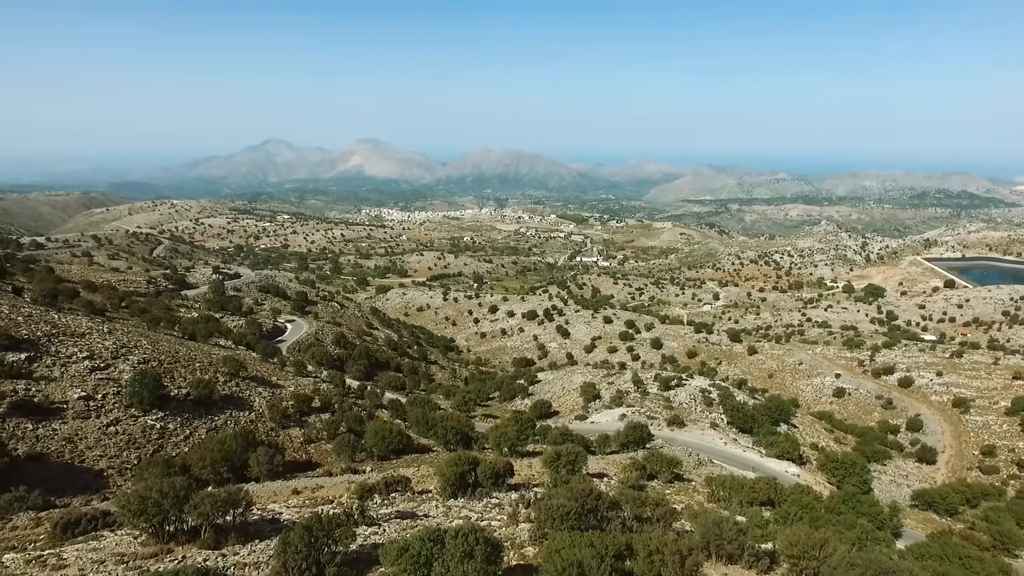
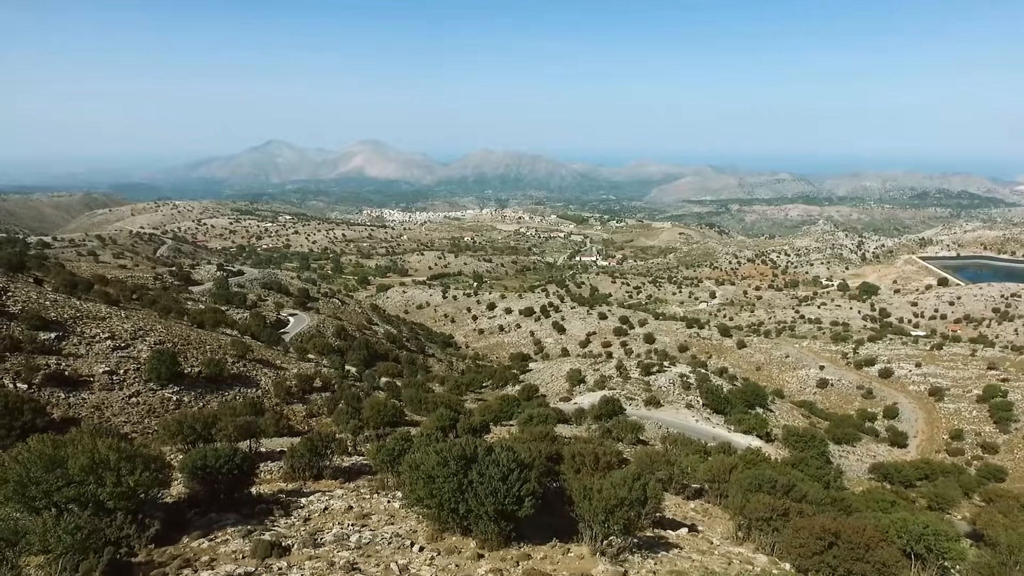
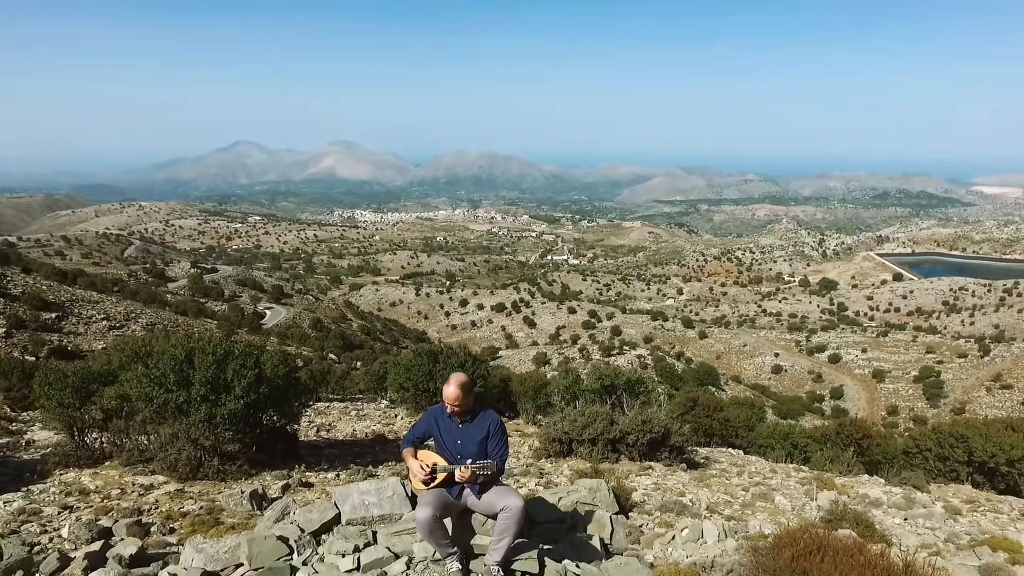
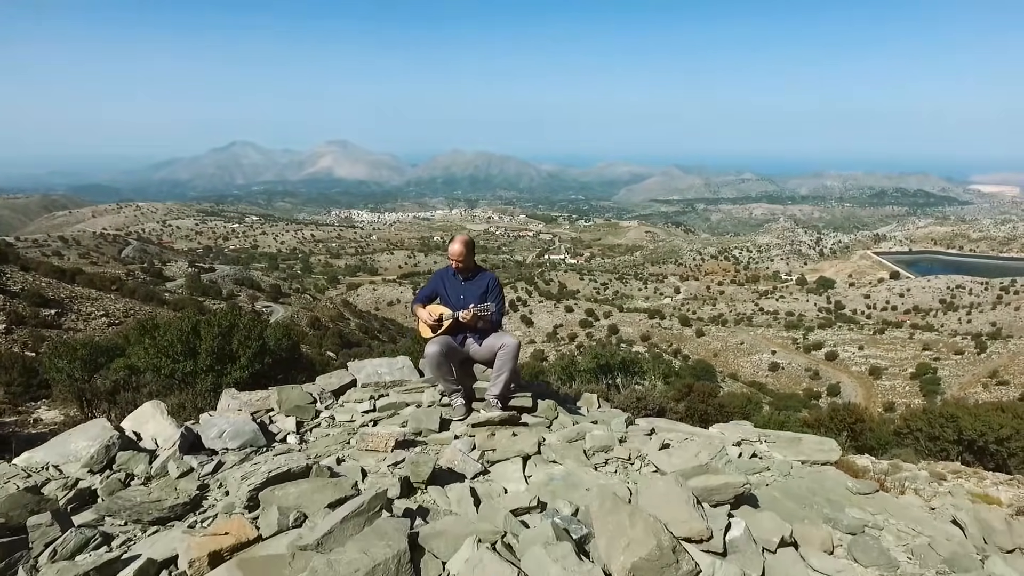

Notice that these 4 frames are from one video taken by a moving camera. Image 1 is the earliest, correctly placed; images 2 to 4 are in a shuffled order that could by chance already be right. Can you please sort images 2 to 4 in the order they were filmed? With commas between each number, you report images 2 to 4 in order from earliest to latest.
2, 3, 4
